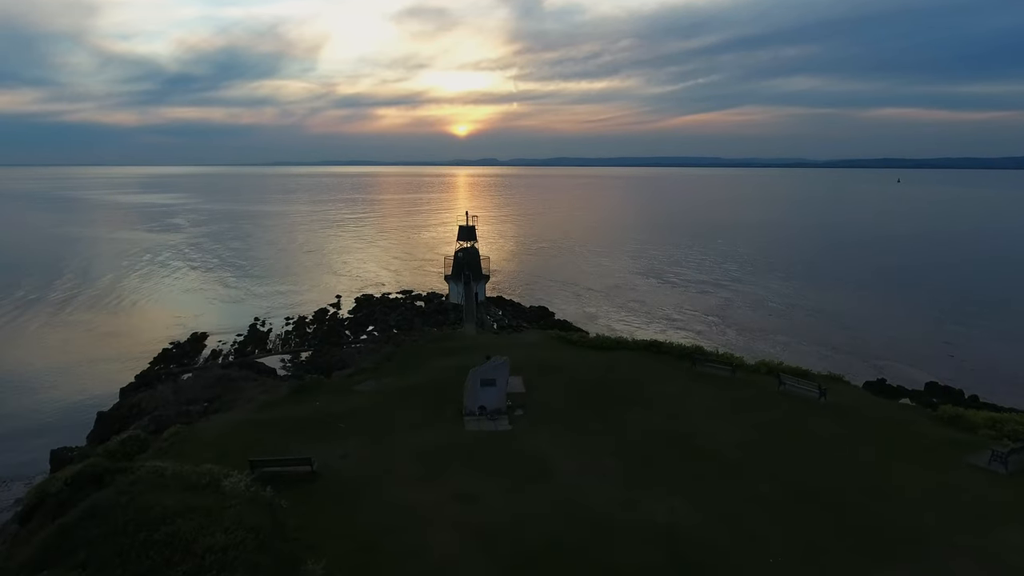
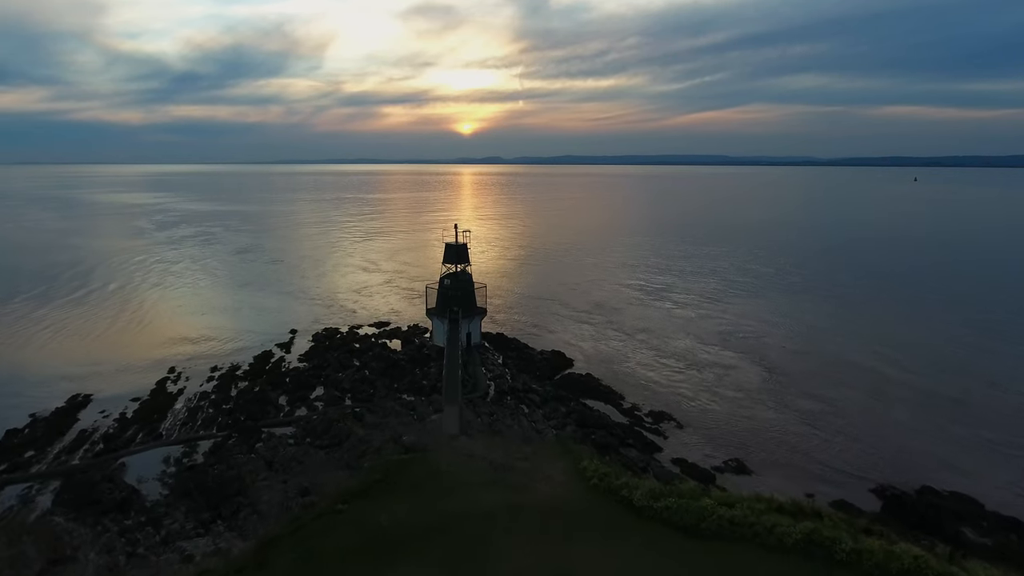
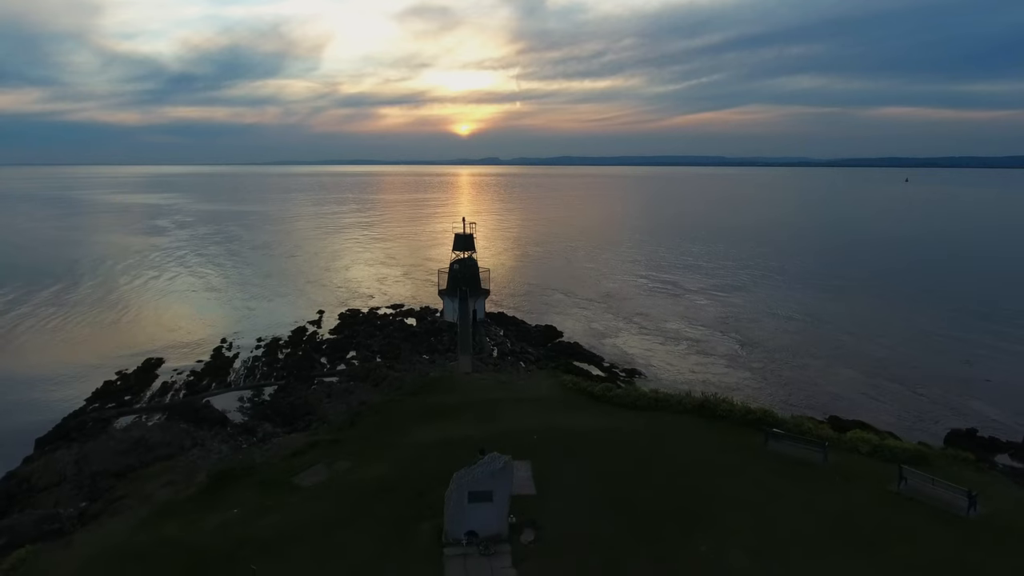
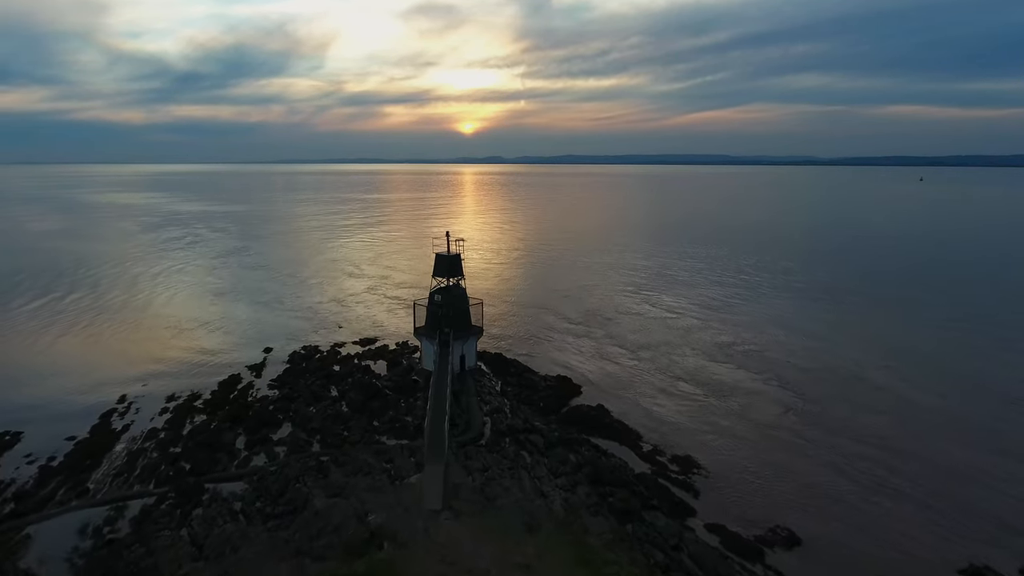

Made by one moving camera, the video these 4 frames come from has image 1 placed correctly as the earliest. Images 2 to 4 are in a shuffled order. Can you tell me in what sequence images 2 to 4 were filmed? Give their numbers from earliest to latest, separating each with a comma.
3, 2, 4
